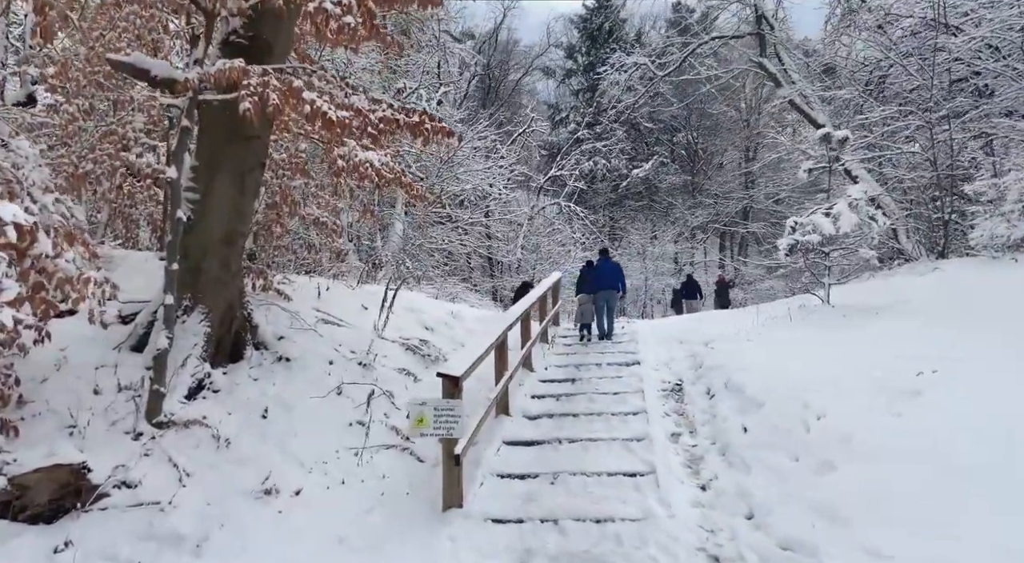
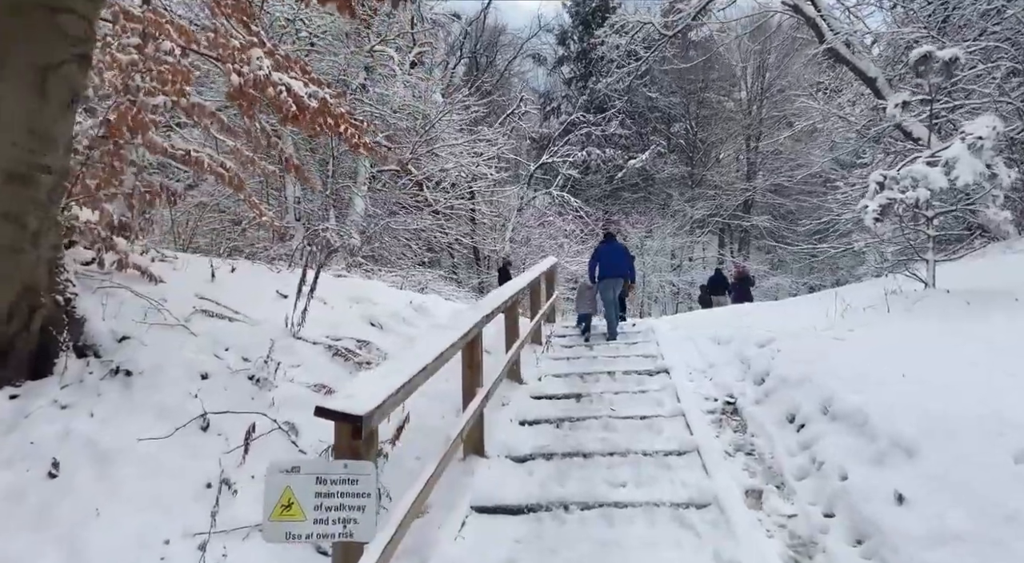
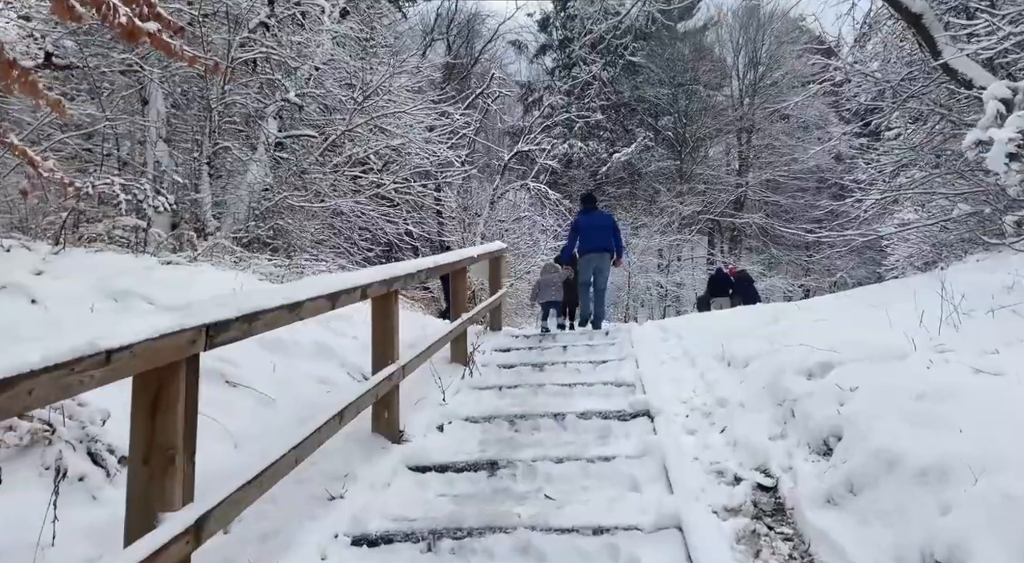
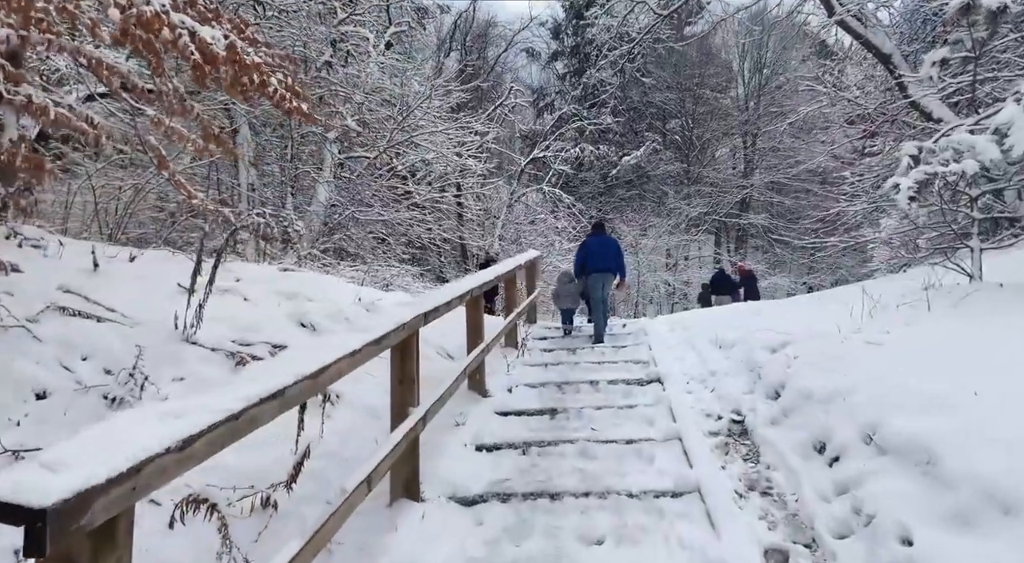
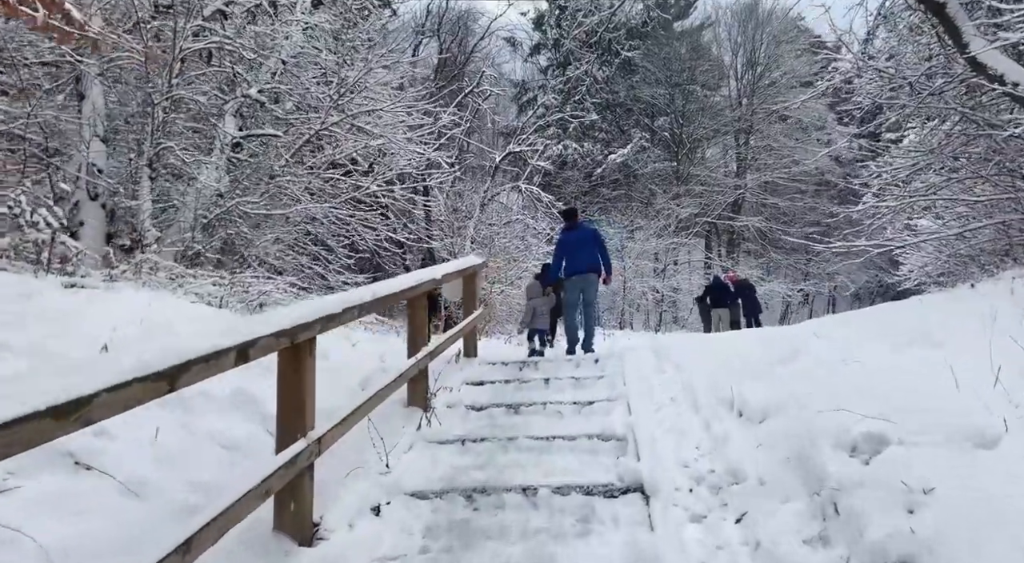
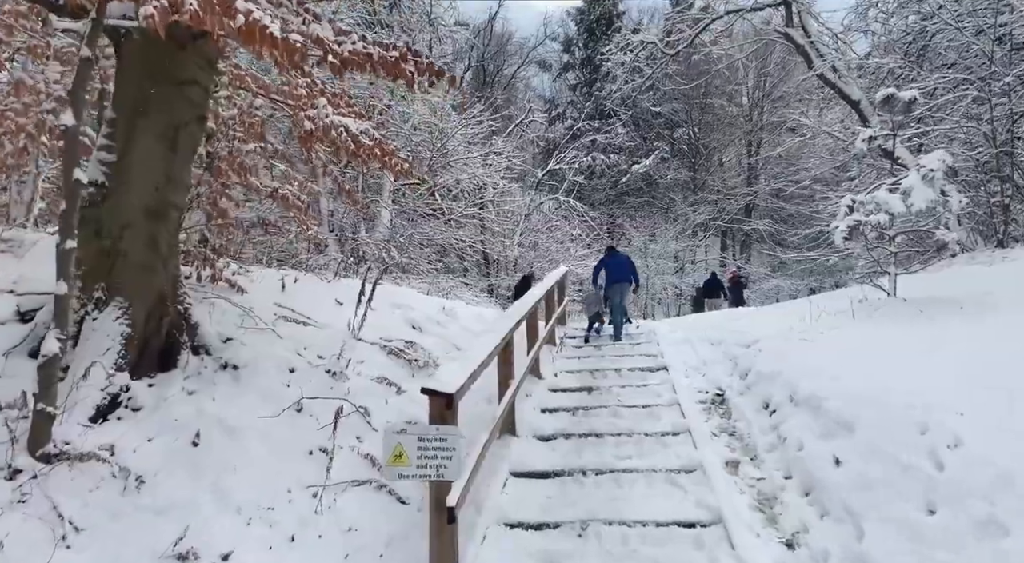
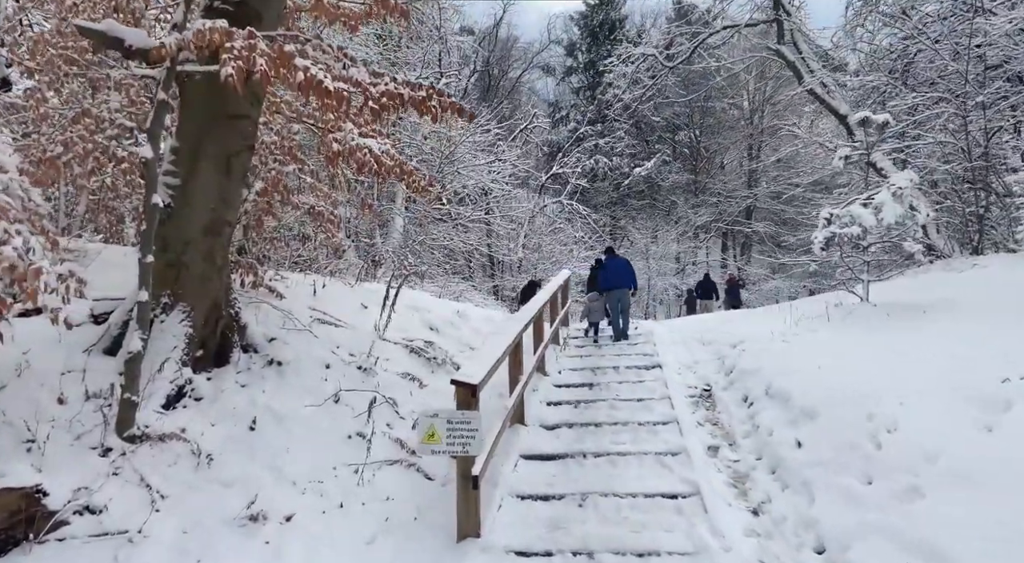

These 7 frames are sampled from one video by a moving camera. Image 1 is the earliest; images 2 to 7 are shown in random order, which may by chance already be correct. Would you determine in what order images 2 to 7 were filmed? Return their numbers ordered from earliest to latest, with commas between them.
7, 6, 2, 4, 3, 5
